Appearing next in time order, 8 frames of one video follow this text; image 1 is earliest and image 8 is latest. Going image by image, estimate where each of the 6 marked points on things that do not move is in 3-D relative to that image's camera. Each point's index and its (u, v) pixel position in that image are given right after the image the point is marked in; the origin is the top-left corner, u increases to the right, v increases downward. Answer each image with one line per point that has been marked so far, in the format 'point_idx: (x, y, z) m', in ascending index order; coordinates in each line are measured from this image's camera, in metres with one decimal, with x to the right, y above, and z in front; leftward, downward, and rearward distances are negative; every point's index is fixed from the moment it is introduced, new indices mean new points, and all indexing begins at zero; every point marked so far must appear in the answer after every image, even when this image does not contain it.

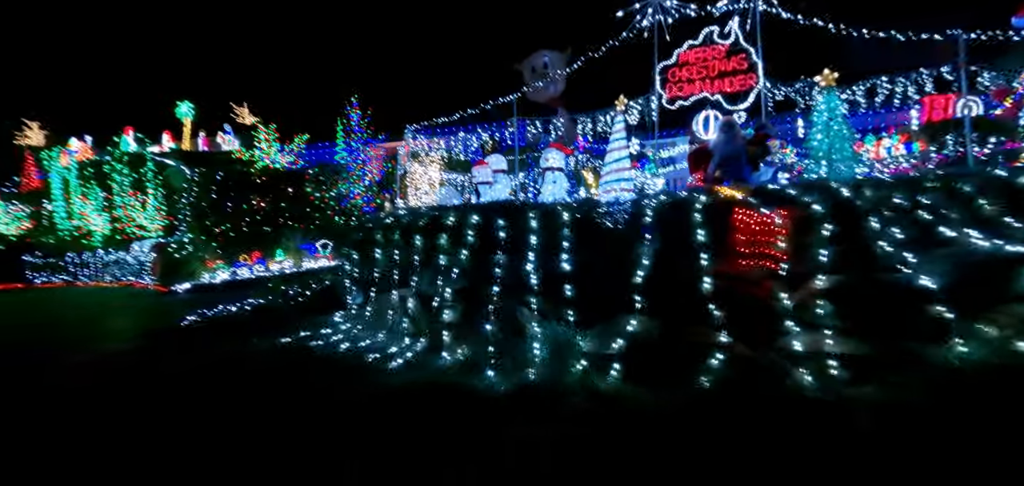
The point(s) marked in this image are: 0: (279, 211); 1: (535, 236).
0: (-5.3, +0.7, +10.8) m
1: (+0.2, +0.1, +4.5) m
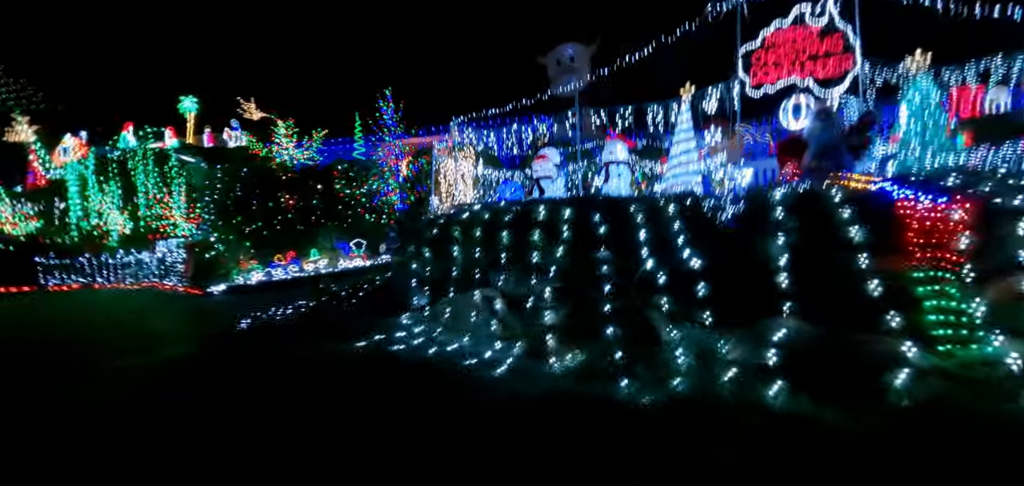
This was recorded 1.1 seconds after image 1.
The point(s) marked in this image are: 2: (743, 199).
0: (-4.4, +0.8, +10.4) m
1: (+1.2, +0.1, +4.1) m
2: (+1.8, +0.4, +3.8) m
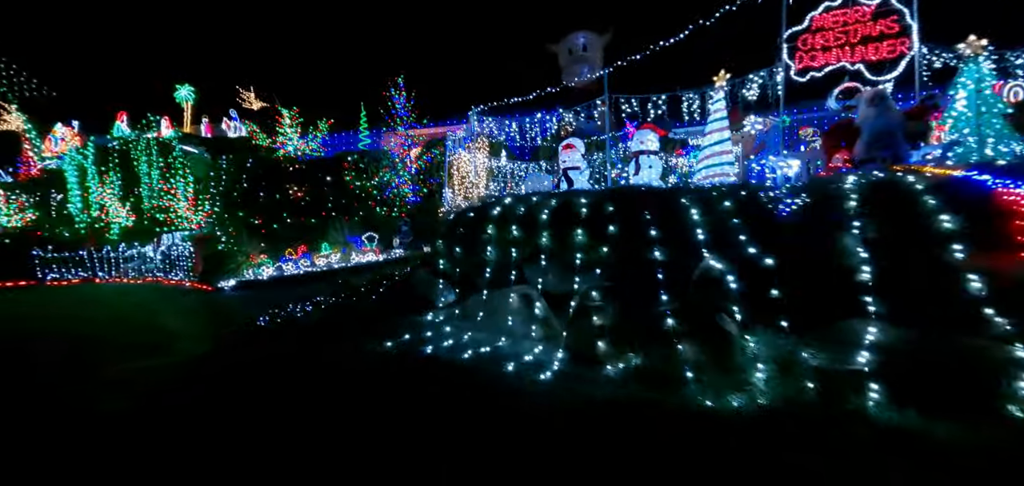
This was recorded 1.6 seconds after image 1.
0: (-4.1, +0.9, +10.1) m
1: (+1.6, +0.2, +3.8) m
2: (+2.2, +0.4, +3.5) m
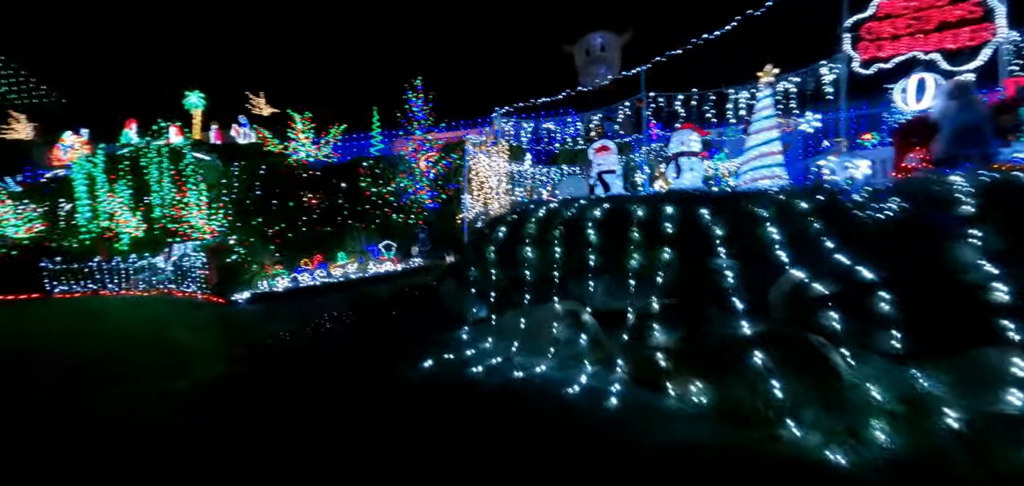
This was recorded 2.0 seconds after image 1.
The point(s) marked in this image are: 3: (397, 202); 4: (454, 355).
0: (-3.6, +0.7, +9.7) m
1: (+1.9, +0.1, +3.4) m
2: (+2.6, +0.3, +3.0) m
3: (-2.5, +0.9, +10.3) m
4: (-0.6, -1.1, +4.6) m
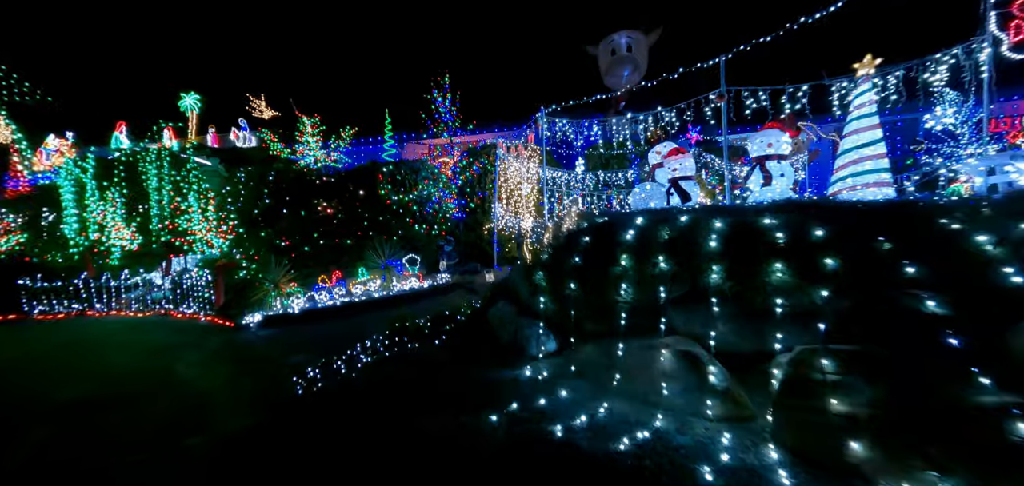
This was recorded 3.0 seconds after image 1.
0: (-2.9, +0.5, +8.8) m
1: (+2.7, -0.1, +2.5) m
2: (+3.3, +0.2, +2.2) m
3: (-1.9, +0.7, +9.4) m
4: (+0.2, -1.3, +3.7) m
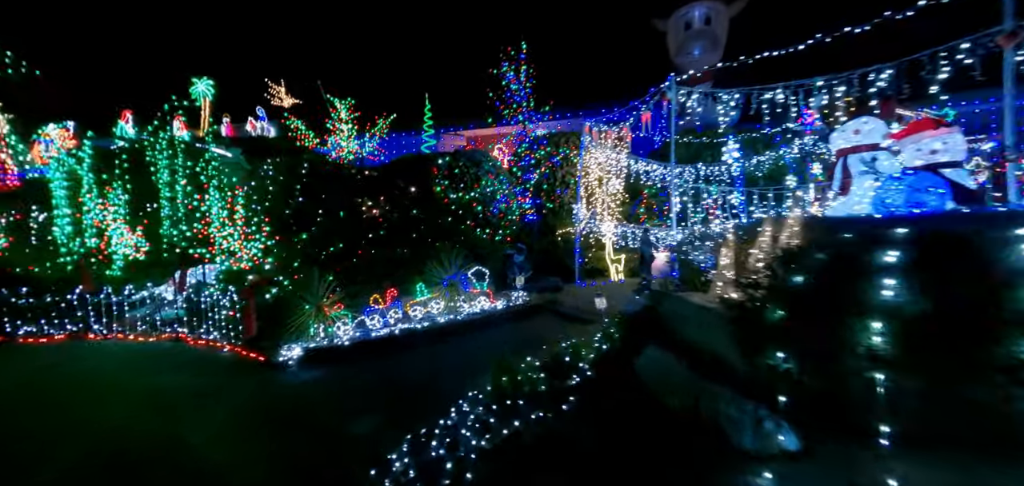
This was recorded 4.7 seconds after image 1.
0: (-1.6, +0.3, +7.1) m
1: (+3.9, -0.3, +0.7) m
2: (+4.6, 0.0, +0.4) m
3: (-0.5, +0.5, +7.7) m
4: (+1.4, -1.5, +2.0) m
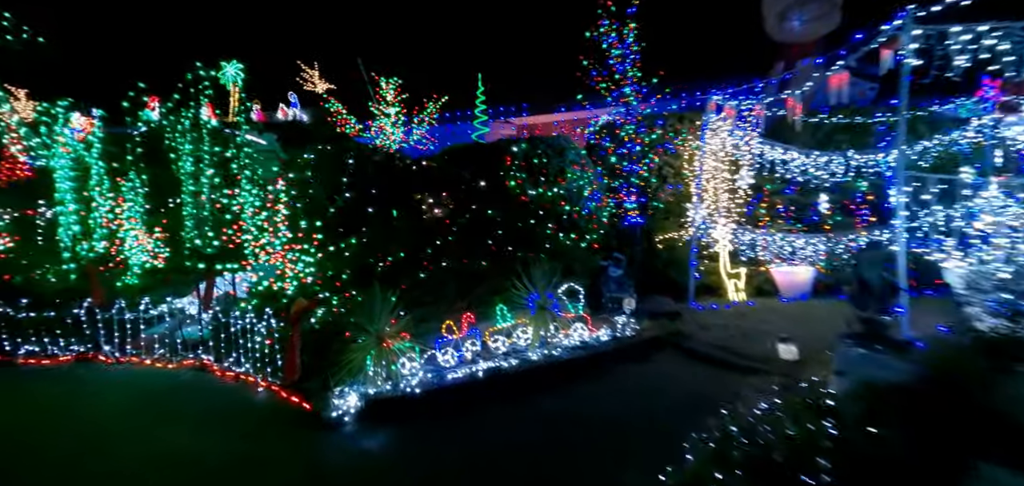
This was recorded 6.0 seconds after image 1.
0: (-0.3, +0.2, +5.6) m
1: (+4.8, -0.5, -1.0) m
2: (+5.5, -0.3, -1.4) m
3: (+0.8, +0.4, +6.2) m
4: (+2.4, -1.7, +0.4) m
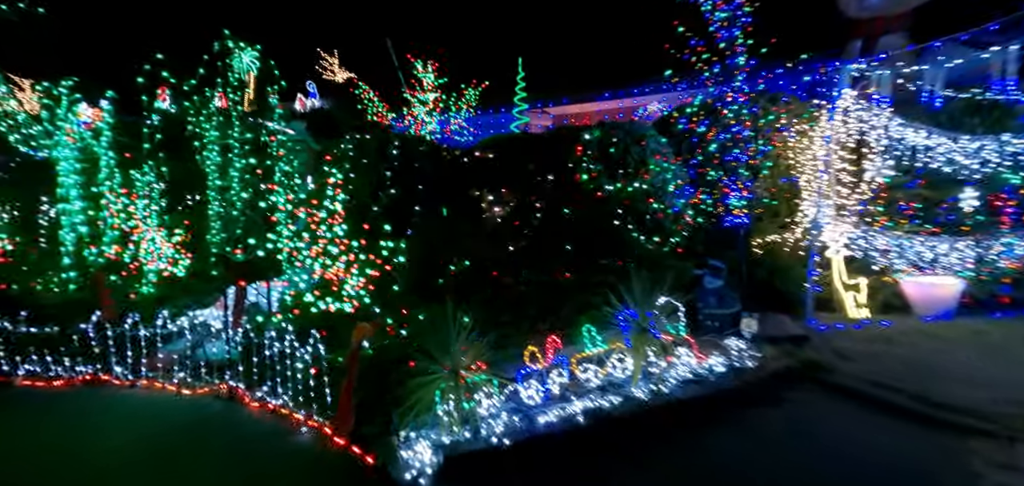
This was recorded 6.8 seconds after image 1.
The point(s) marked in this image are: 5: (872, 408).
0: (+0.5, +0.2, +4.7) m
1: (+5.6, -0.7, -2.1) m
2: (+6.2, -0.5, -2.5) m
3: (+1.7, +0.4, +5.2) m
4: (+3.1, -1.8, -0.6) m
5: (+2.6, -1.2, +3.3) m
